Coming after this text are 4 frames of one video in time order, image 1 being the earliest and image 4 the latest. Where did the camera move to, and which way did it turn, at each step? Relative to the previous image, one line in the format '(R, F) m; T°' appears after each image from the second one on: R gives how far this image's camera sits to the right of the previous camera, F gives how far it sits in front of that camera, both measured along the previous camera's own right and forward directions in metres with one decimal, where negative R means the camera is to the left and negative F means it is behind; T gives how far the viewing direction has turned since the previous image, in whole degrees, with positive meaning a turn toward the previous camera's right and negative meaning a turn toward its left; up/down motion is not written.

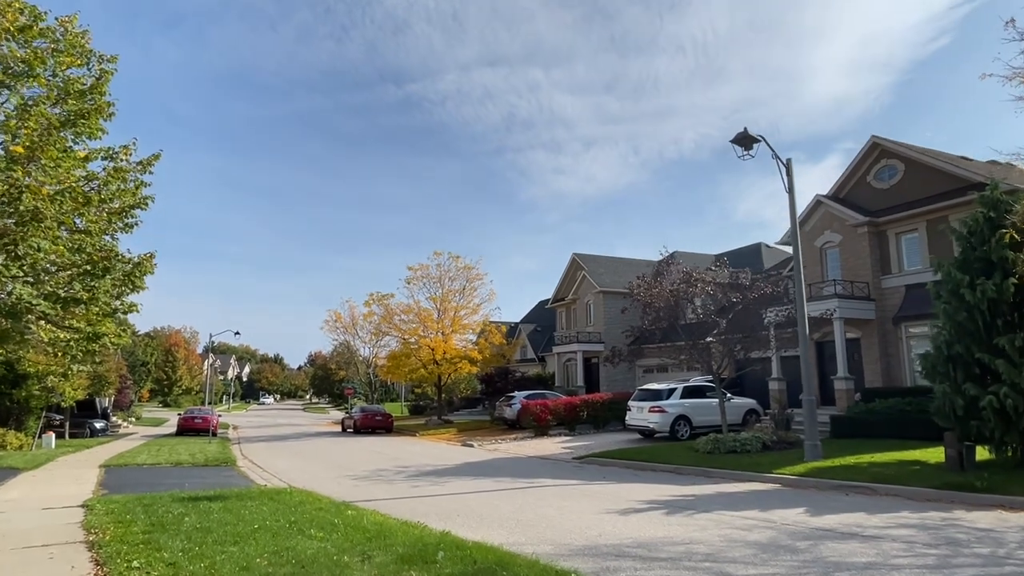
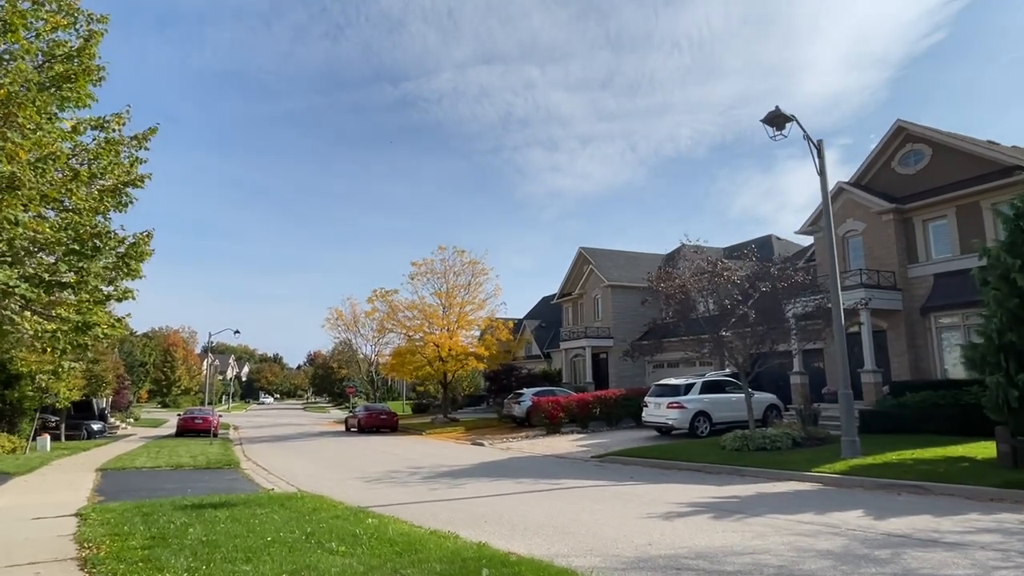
(-0.5, +0.9) m; 0°
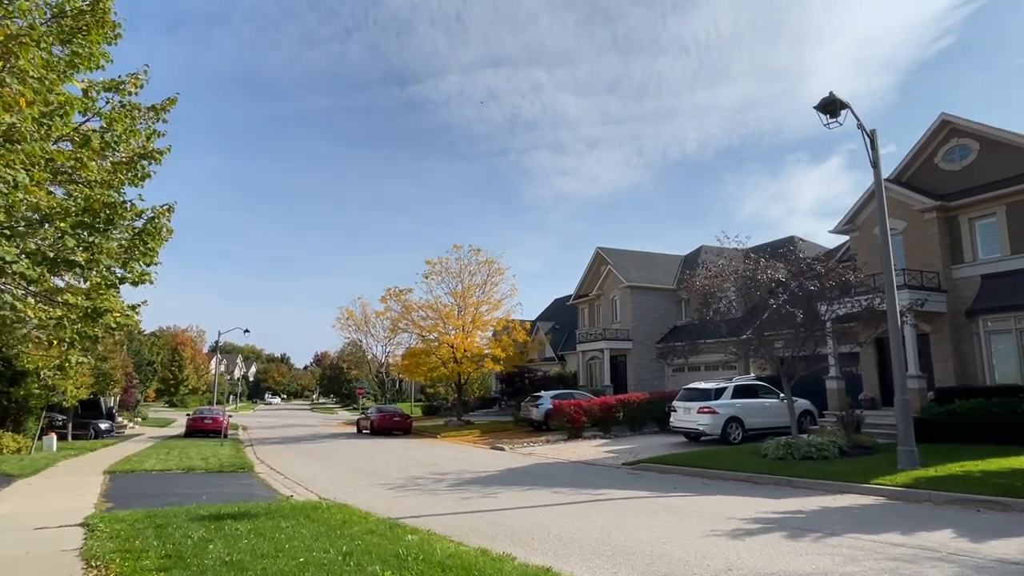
(-0.6, +0.9) m; -1°
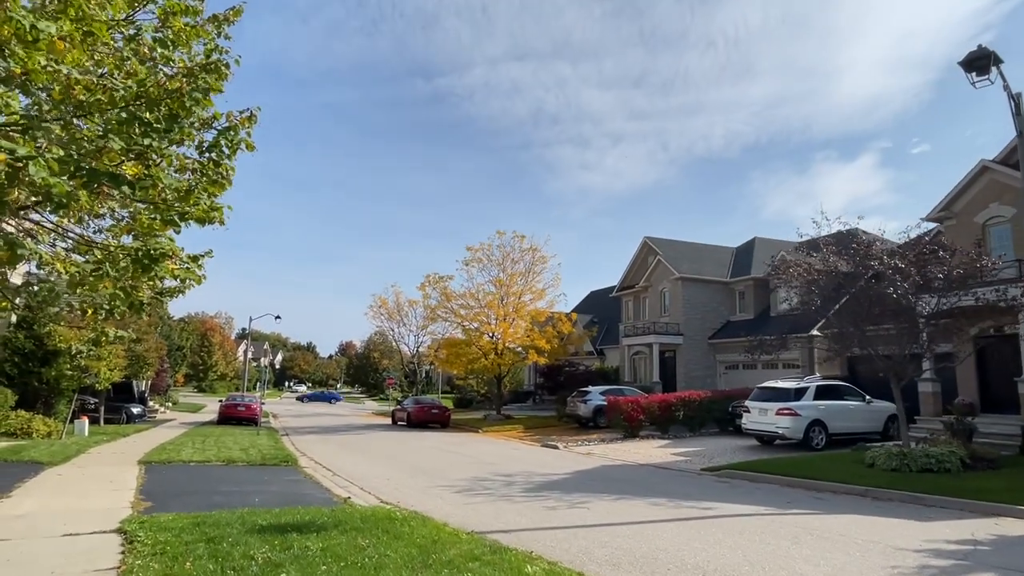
(-1.3, +1.7) m; -2°
